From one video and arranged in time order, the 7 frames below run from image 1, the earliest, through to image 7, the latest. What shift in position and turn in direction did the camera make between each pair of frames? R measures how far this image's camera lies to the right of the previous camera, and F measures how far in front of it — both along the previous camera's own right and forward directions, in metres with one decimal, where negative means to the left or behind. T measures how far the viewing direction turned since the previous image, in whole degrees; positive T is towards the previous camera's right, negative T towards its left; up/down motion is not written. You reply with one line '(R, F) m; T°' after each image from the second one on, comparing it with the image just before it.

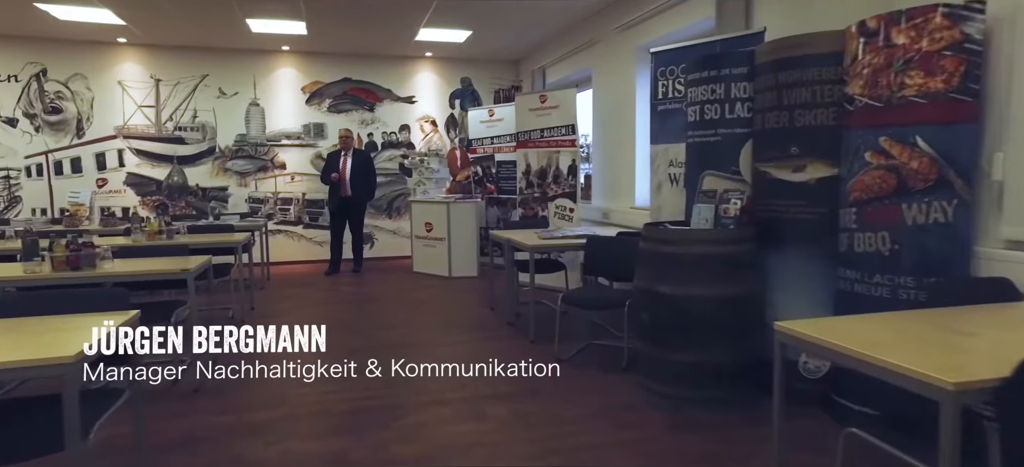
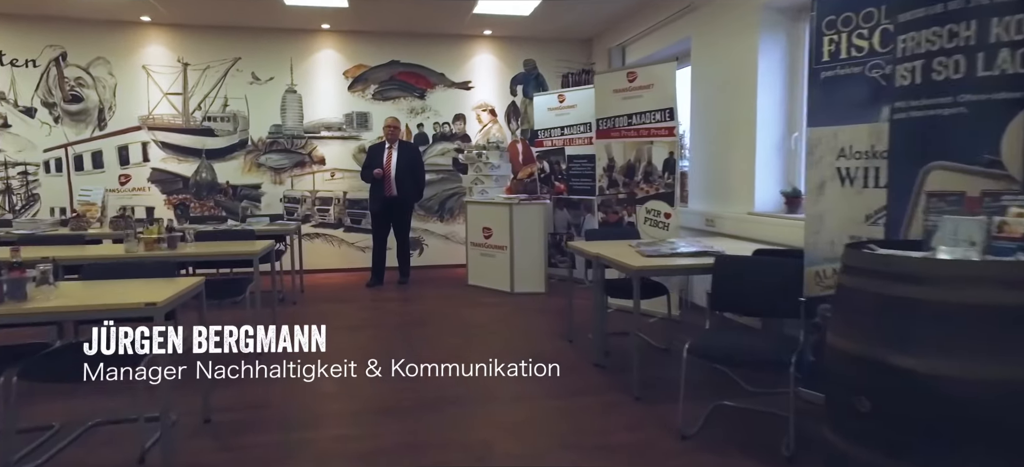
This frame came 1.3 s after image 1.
(-0.3, +1.0) m; -5°
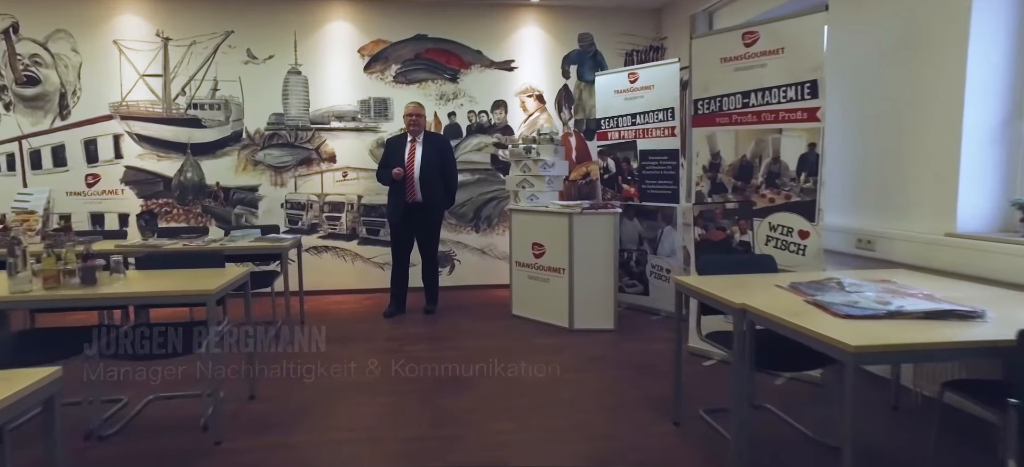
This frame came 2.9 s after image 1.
(-0.3, +1.2) m; -3°
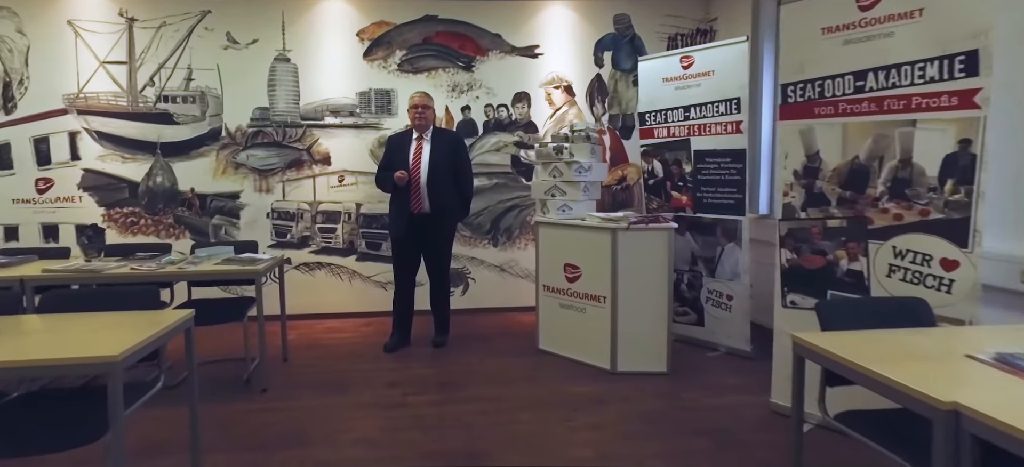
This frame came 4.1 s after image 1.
(-0.1, +0.7) m; -1°
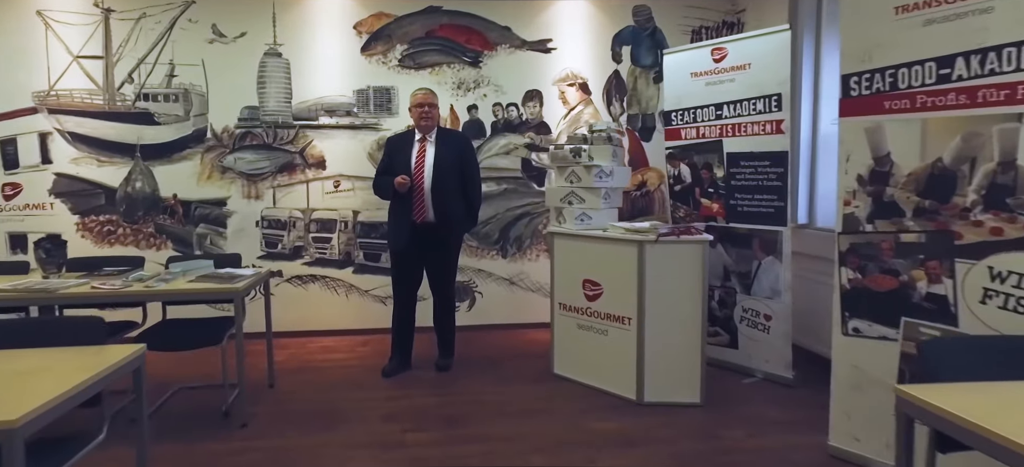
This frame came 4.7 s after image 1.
(0.0, +0.4) m; -1°
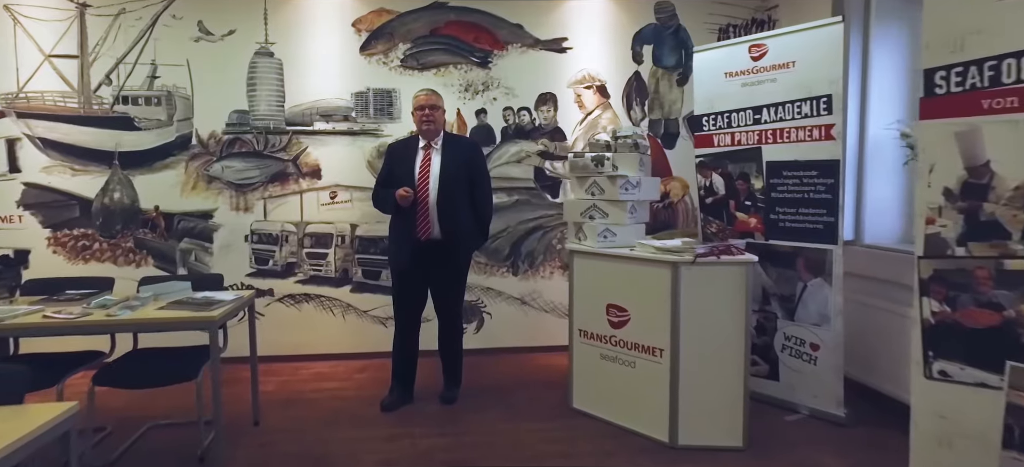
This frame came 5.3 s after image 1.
(-0.1, +0.3) m; 0°
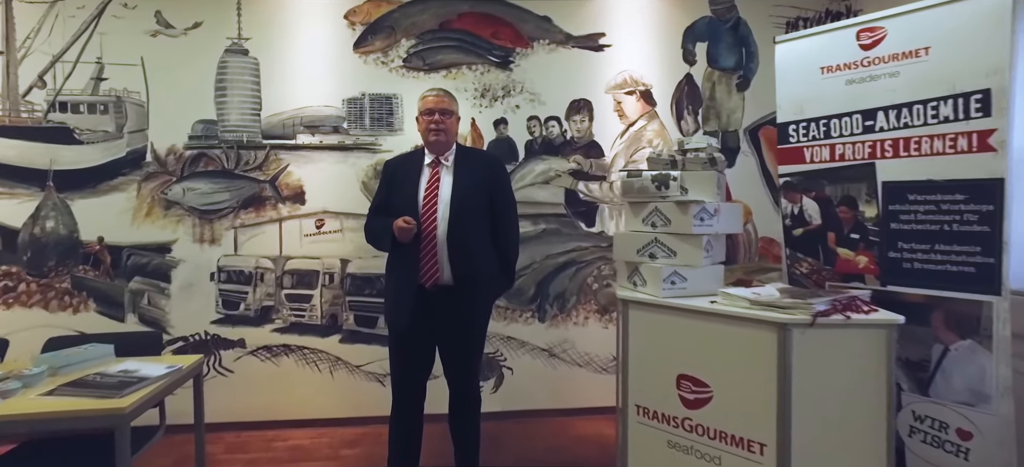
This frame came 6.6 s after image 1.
(-0.1, +0.7) m; -1°
